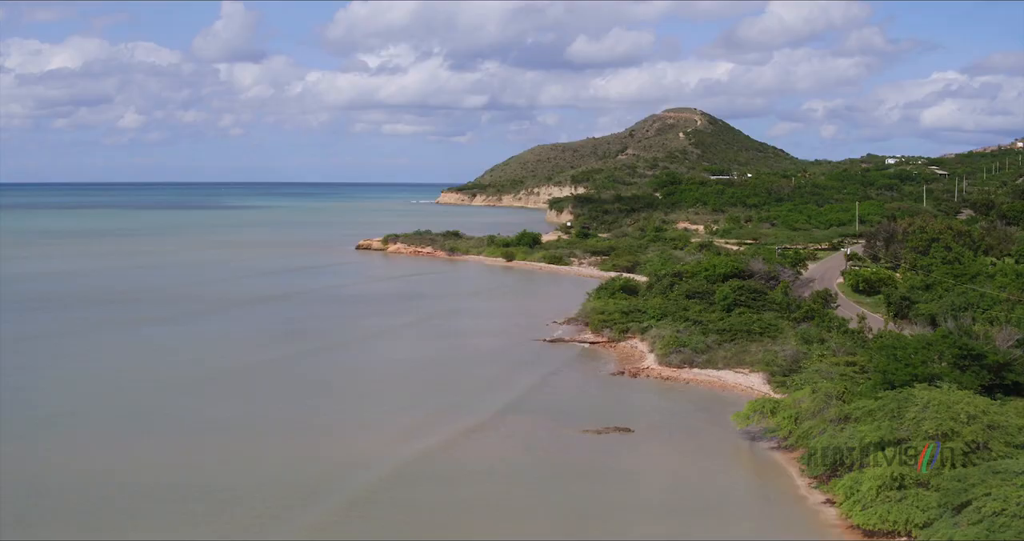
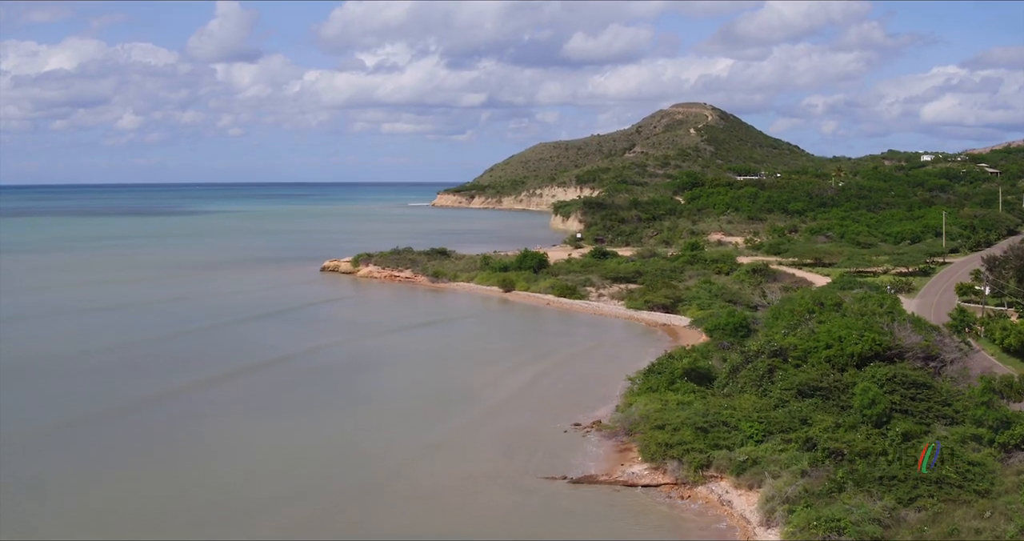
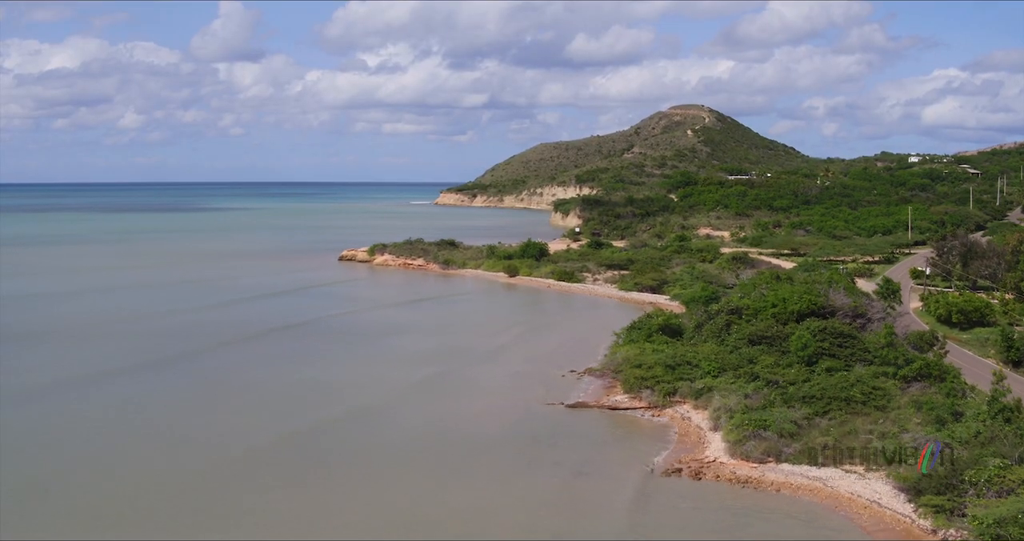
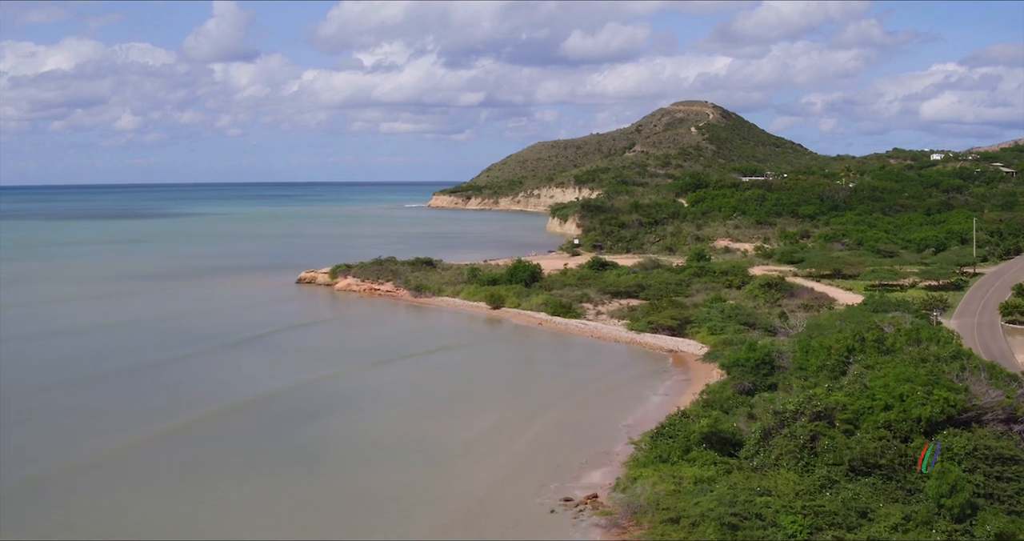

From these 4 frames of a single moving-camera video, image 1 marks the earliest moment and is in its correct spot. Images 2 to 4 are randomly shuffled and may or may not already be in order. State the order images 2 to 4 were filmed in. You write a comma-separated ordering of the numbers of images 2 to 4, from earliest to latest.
3, 2, 4
